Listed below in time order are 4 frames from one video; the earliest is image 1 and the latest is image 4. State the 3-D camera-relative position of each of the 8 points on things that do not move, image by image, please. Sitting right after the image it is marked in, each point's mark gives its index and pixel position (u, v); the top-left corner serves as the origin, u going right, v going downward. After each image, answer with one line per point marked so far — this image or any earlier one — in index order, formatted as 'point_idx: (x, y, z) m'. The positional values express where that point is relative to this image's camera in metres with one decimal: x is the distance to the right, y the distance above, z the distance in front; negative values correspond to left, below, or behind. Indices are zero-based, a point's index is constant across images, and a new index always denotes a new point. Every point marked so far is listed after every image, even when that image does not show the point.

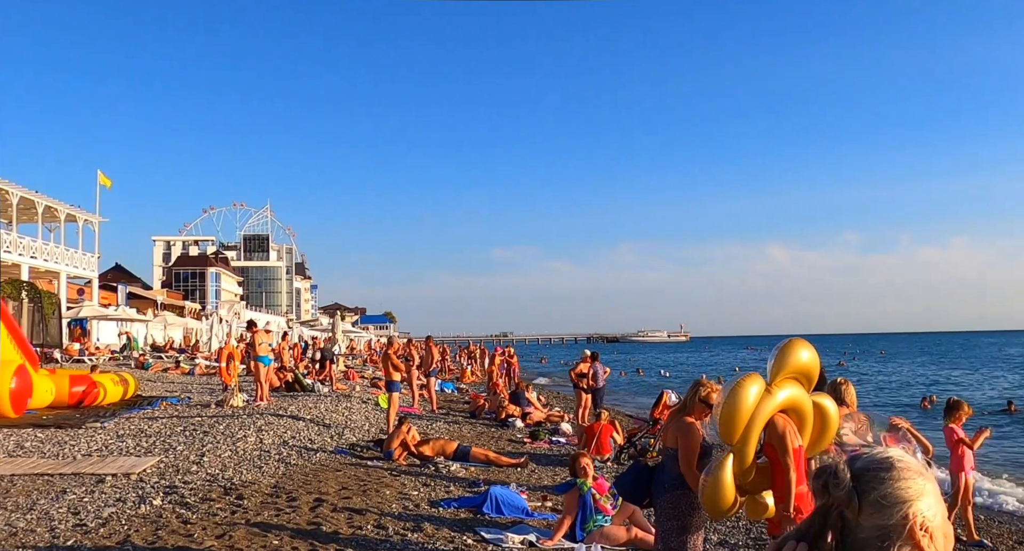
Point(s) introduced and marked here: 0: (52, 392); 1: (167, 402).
0: (-8.7, -2.2, +15.8) m
1: (-7.3, -2.7, +17.7) m
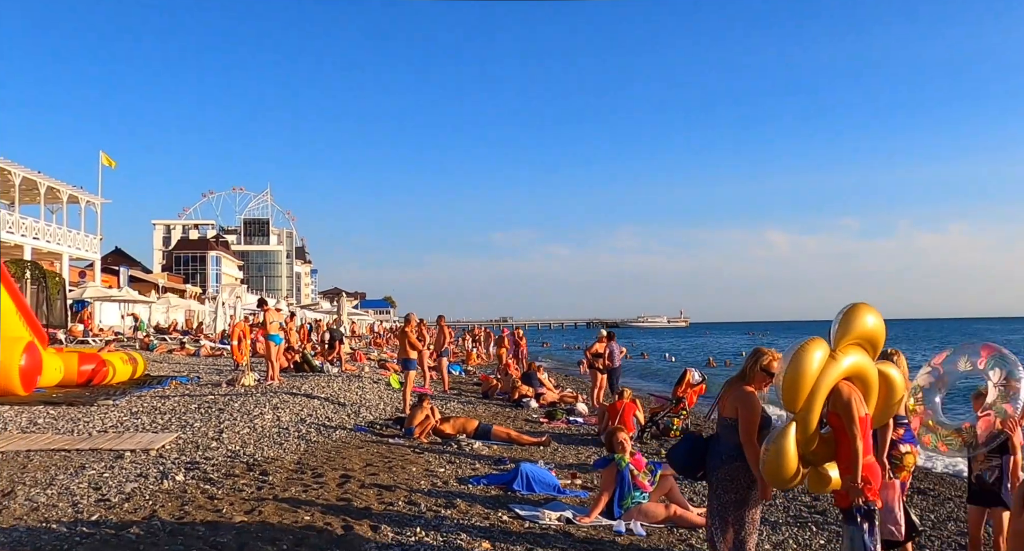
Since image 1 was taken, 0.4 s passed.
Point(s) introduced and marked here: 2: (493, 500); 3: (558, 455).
0: (-8.4, -1.8, +15.6) m
1: (-7.0, -2.2, +17.5) m
2: (-0.2, -2.2, +8.0) m
3: (+0.6, -2.4, +11.1) m
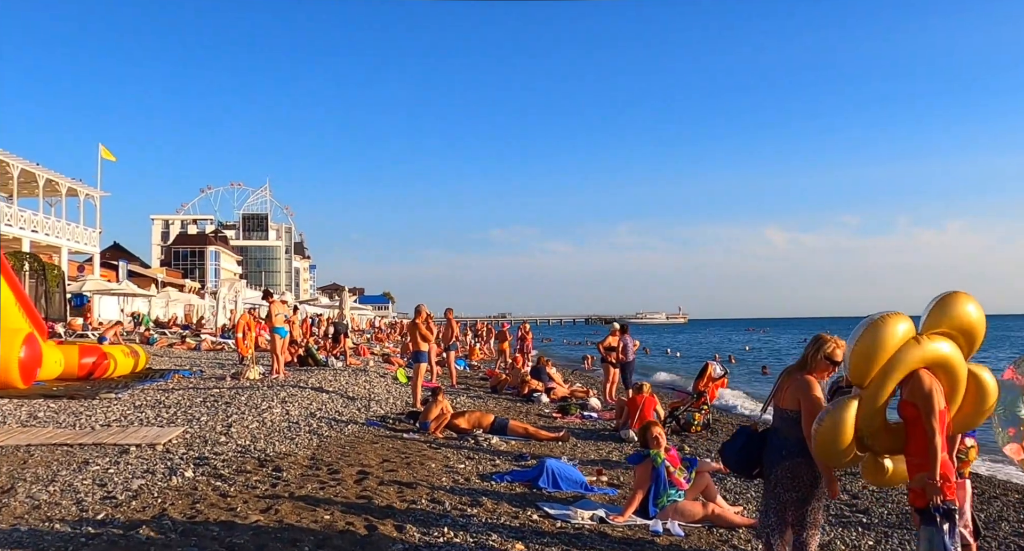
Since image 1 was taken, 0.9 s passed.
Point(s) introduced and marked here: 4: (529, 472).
0: (-8.2, -1.6, +15.1) m
1: (-6.8, -2.0, +17.0) m
2: (+0.1, -2.0, +7.6) m
3: (+0.9, -2.3, +10.7) m
4: (+0.2, -2.0, +8.3) m
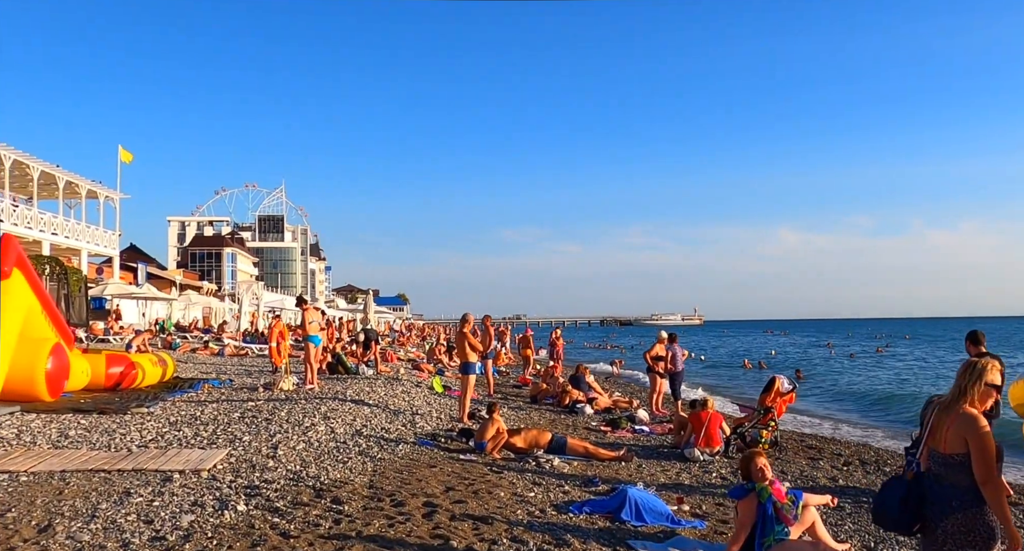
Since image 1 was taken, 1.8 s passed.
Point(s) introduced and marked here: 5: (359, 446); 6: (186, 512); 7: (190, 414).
0: (-7.4, -1.7, +14.5) m
1: (-6.0, -2.1, +16.4) m
2: (+0.8, -2.1, +6.8) m
3: (+1.6, -2.4, +10.0) m
4: (+0.9, -2.1, +7.5) m
5: (-1.8, -2.0, +9.6) m
6: (-2.6, -1.9, +6.6) m
7: (-4.6, -1.9, +11.7) m
